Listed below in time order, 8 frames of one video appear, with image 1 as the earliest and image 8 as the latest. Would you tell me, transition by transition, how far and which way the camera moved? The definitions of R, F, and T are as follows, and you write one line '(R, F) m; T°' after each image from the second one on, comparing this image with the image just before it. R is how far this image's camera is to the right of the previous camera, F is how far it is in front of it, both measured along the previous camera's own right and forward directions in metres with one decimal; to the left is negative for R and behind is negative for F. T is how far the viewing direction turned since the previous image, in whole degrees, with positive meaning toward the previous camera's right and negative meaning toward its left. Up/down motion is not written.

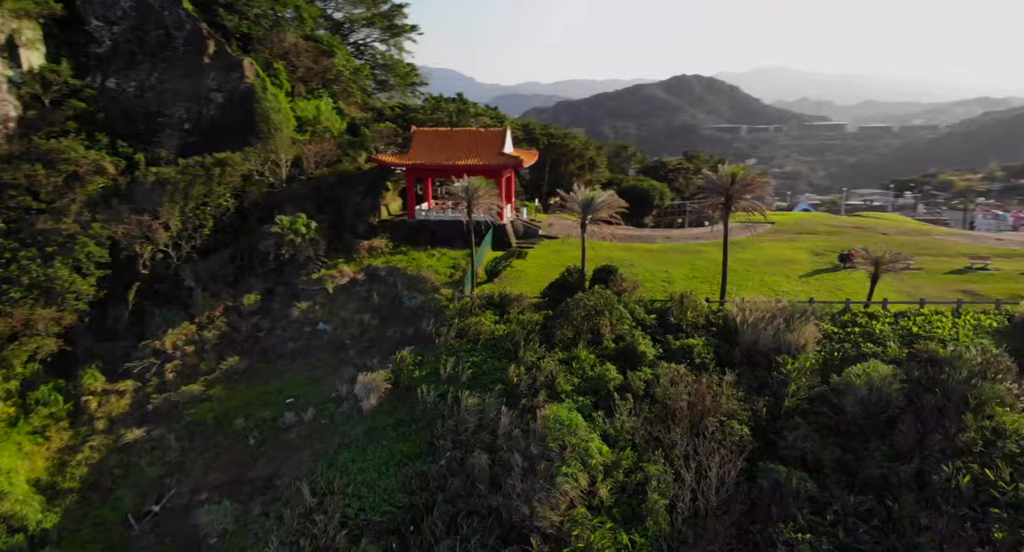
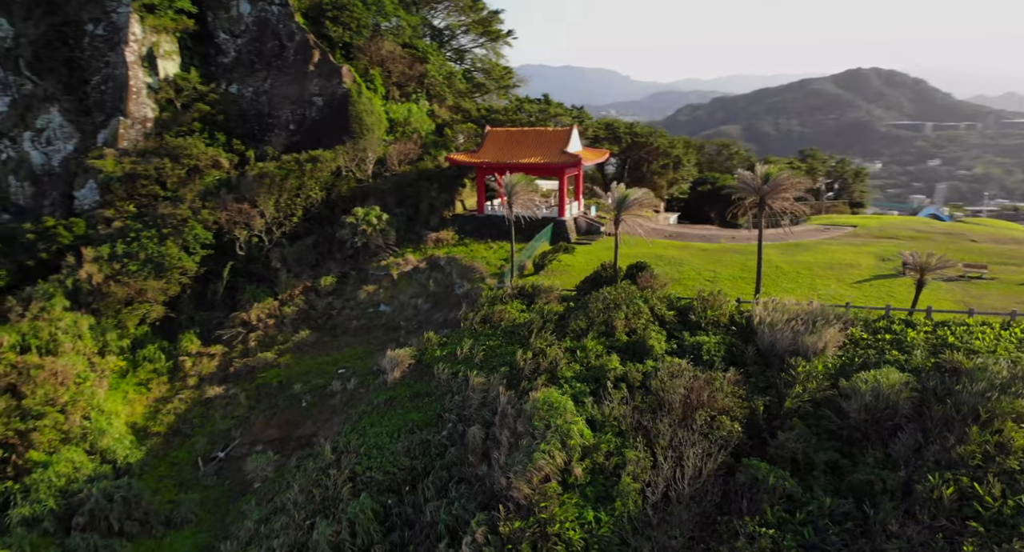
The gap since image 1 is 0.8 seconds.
(+2.9, -0.7) m; -11°
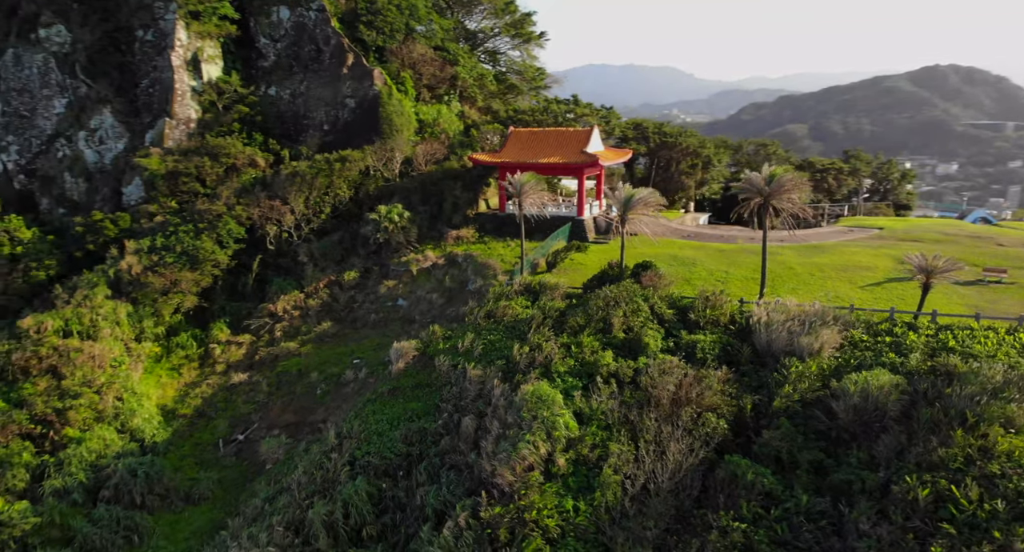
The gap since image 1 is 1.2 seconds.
(+1.3, -0.4) m; -4°
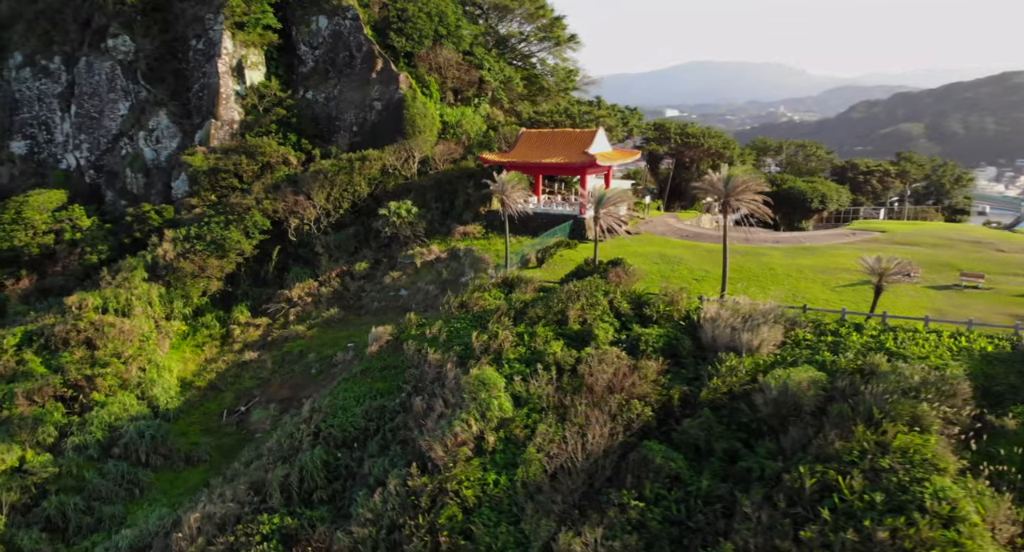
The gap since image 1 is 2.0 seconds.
(+3.1, -0.9) m; -6°
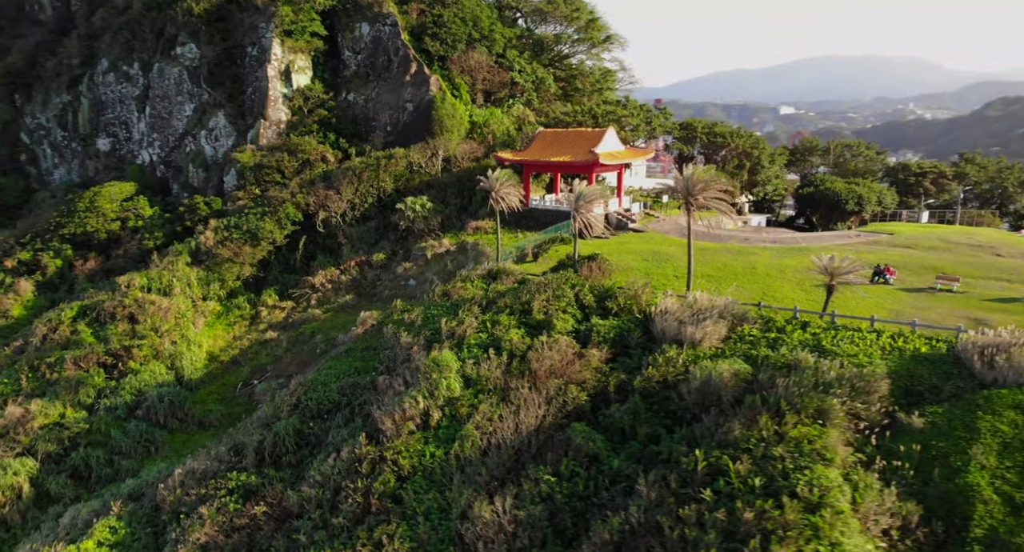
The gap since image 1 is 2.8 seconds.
(+3.3, -0.9) m; -7°
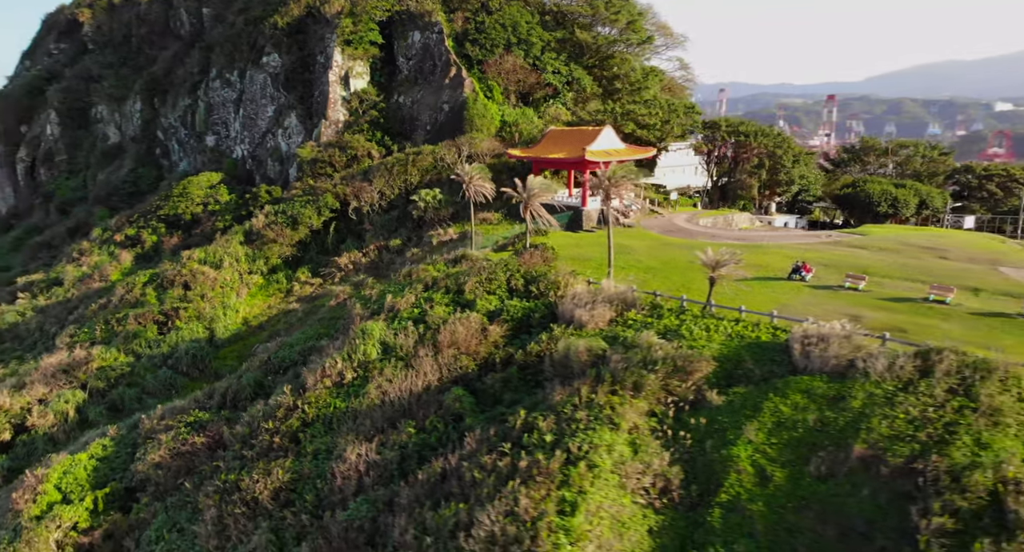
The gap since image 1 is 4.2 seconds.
(+6.1, -1.5) m; -11°
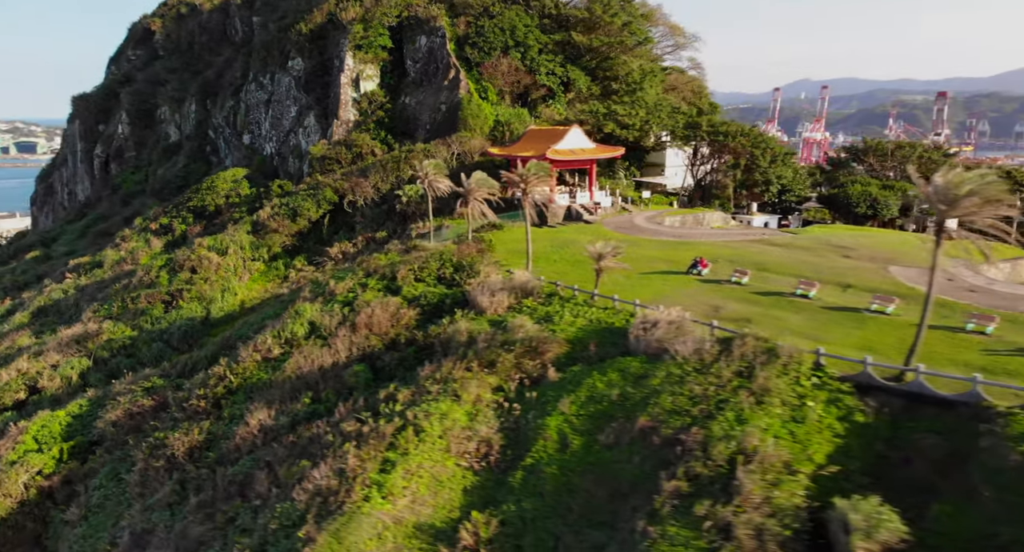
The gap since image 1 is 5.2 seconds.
(+4.9, -1.3) m; -6°
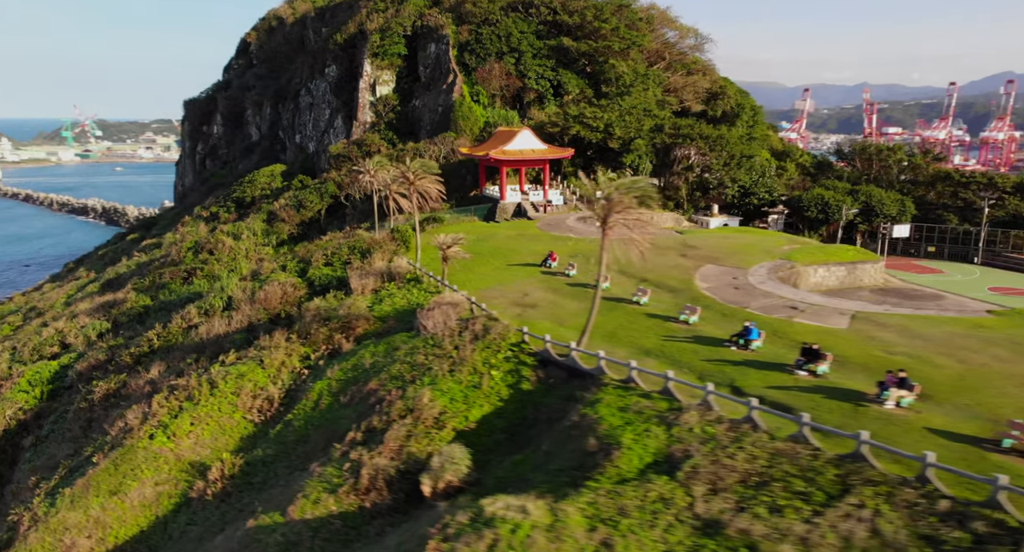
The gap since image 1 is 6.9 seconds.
(+8.0, -1.6) m; -9°
